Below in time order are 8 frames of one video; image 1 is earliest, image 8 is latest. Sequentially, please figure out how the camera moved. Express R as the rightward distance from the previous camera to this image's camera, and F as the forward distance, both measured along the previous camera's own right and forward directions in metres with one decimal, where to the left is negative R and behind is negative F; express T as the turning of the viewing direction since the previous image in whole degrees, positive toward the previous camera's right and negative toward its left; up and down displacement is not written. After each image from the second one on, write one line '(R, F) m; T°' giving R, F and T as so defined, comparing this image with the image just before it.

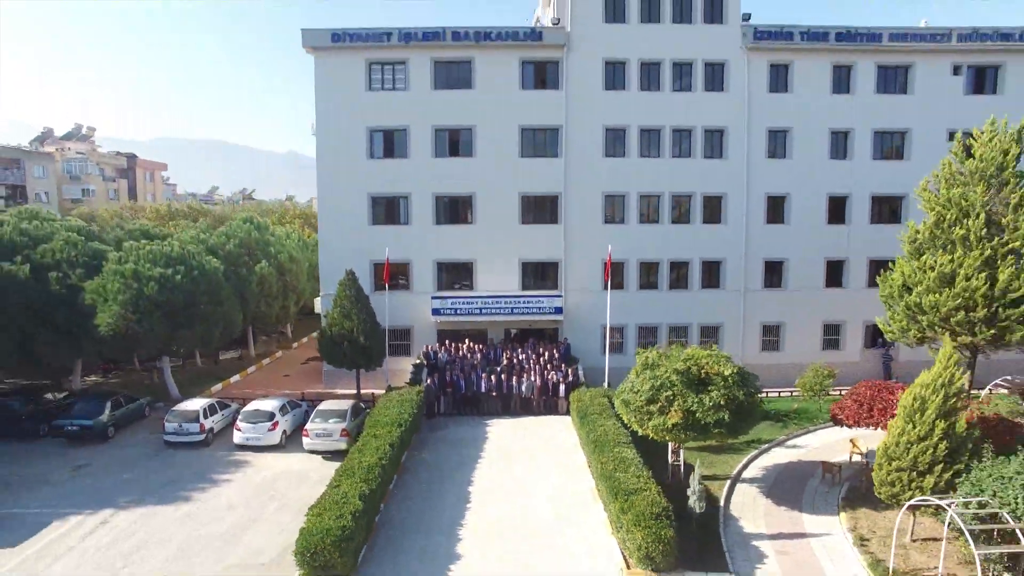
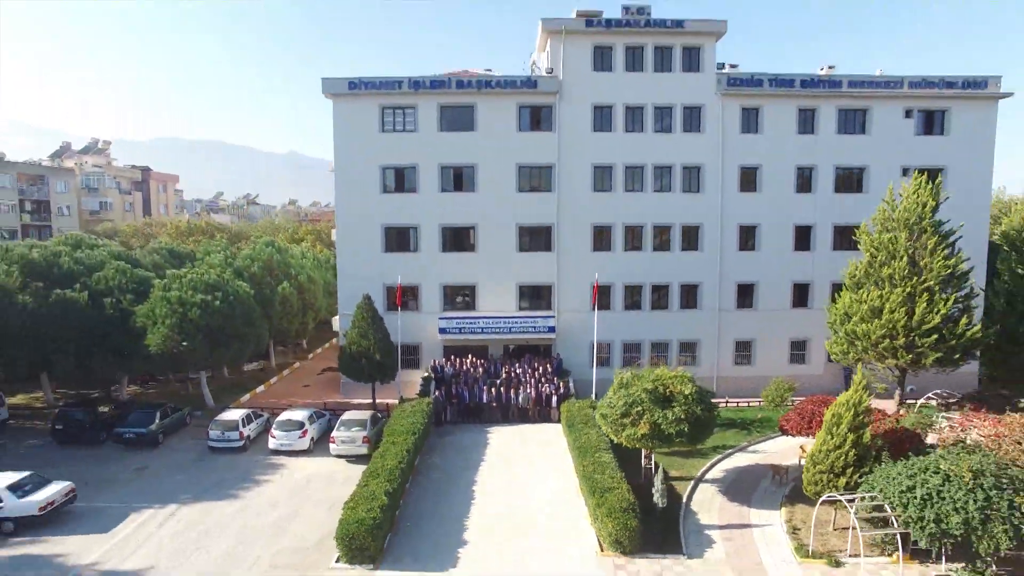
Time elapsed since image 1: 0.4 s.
(0.0, -1.5) m; 0°
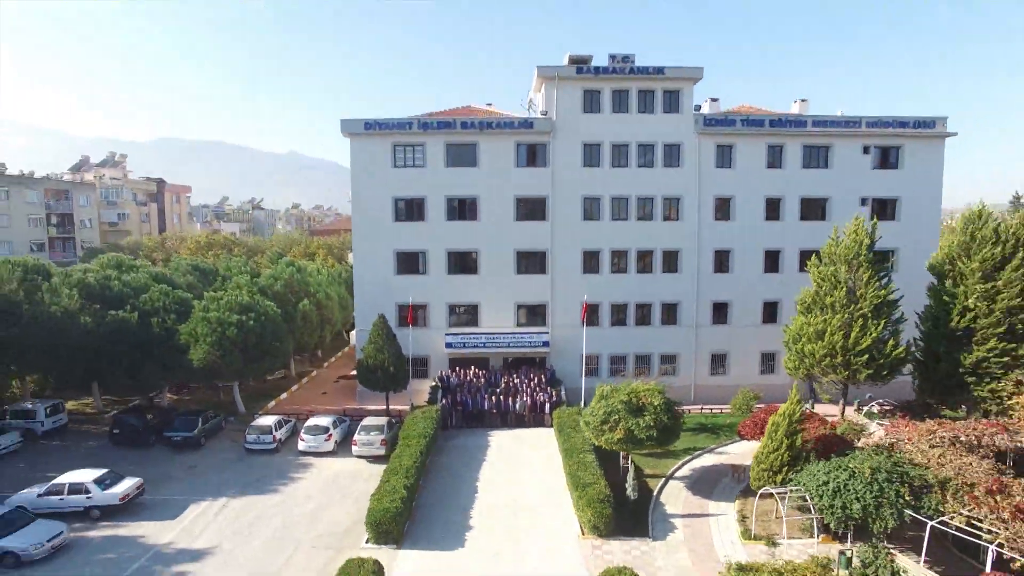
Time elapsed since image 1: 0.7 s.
(0.0, -1.6) m; 0°
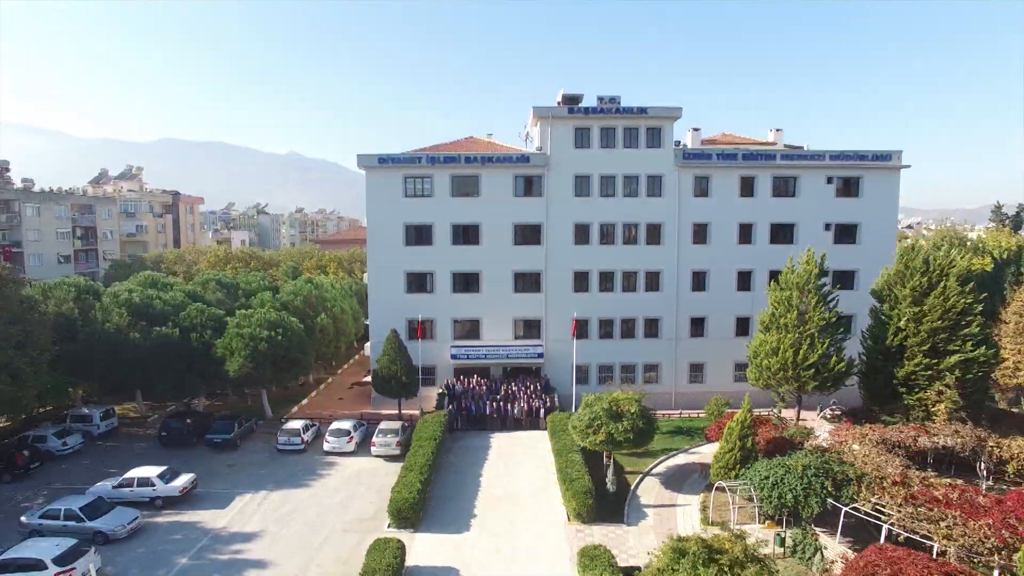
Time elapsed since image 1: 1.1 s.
(0.0, -1.8) m; 0°
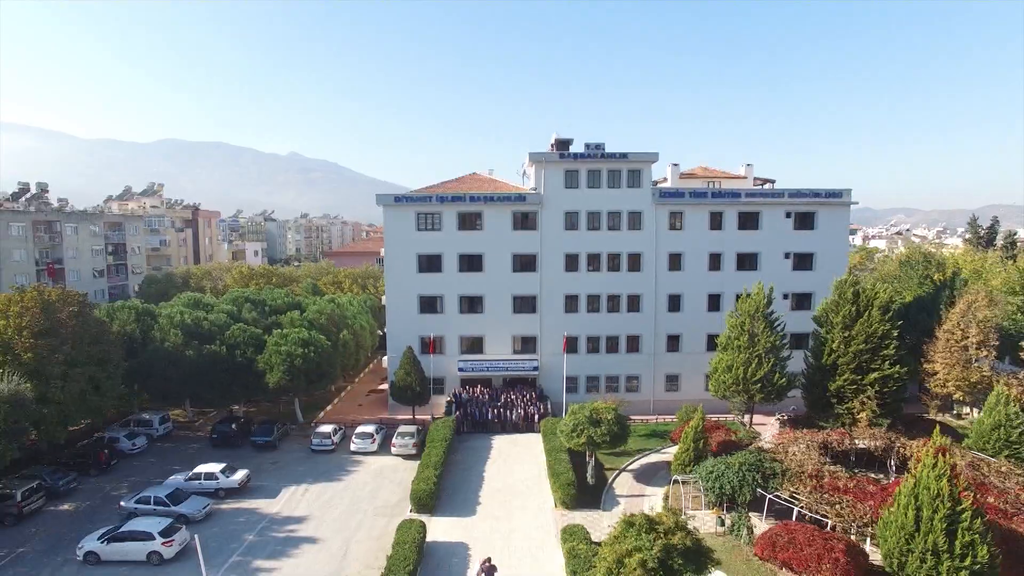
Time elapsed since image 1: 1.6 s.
(+0.1, -2.6) m; 0°
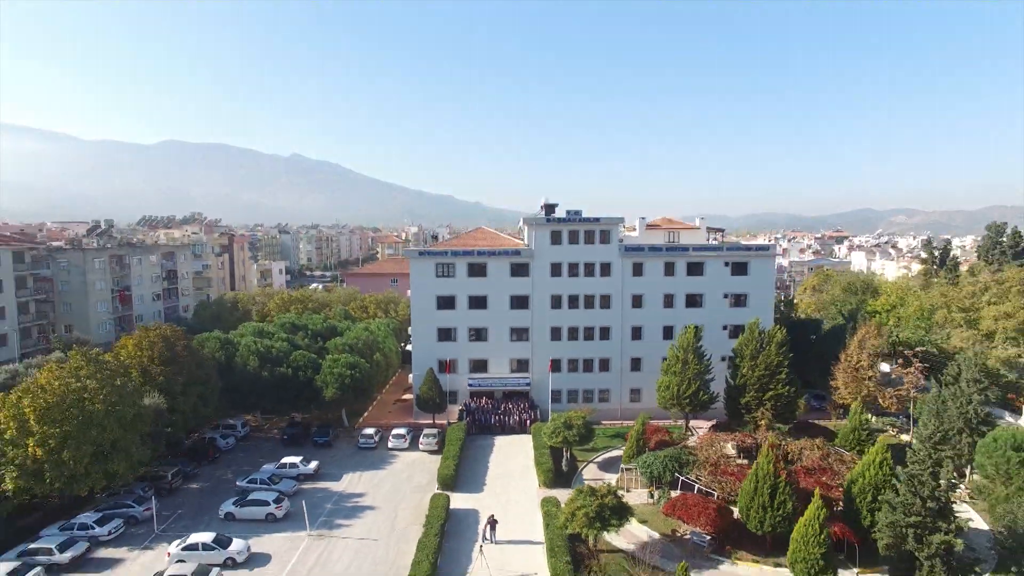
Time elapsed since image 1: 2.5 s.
(+0.1, -5.6) m; 0°
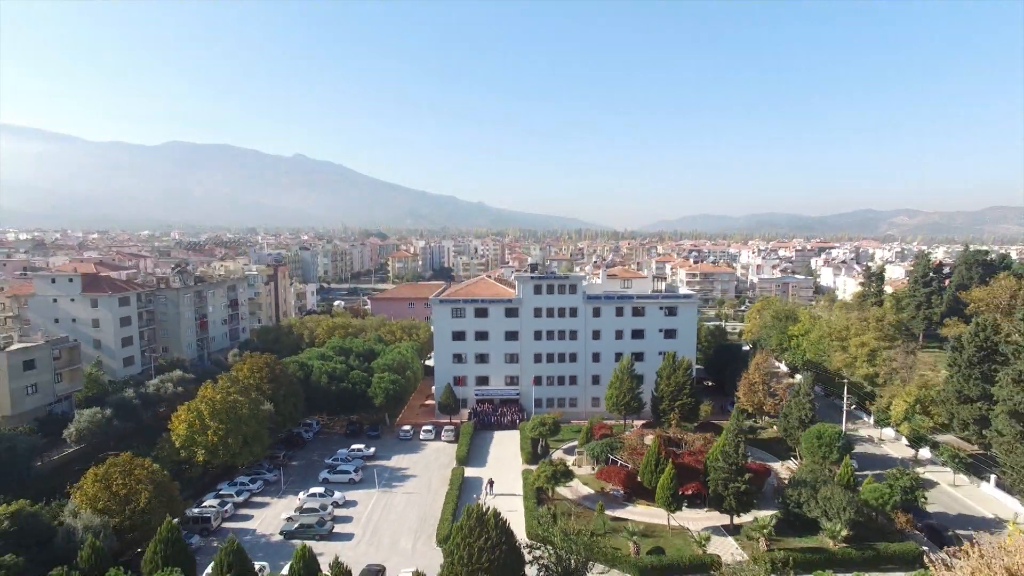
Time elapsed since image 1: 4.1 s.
(+0.4, -9.9) m; 0°
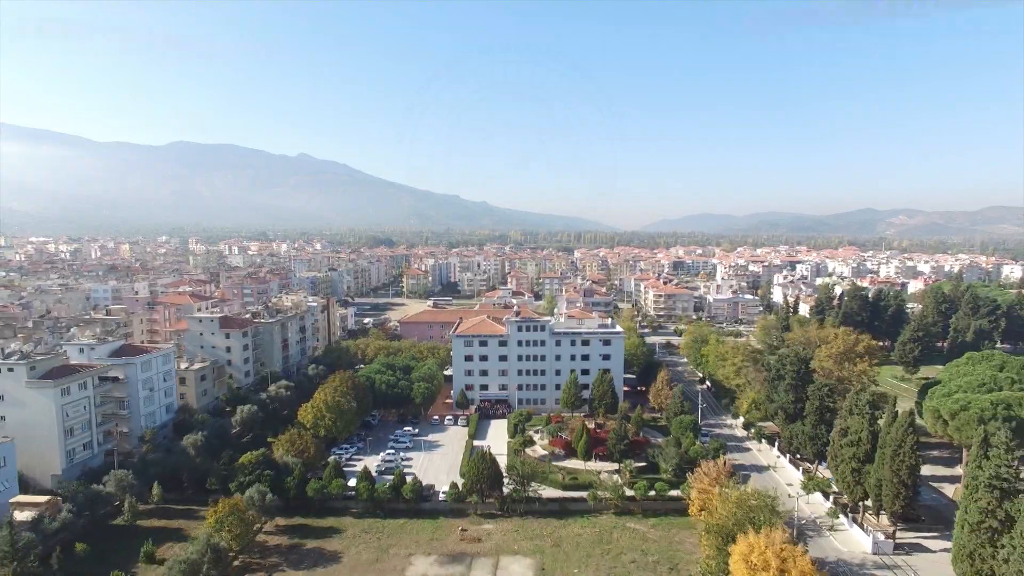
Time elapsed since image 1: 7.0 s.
(+0.8, -18.6) m; 0°
